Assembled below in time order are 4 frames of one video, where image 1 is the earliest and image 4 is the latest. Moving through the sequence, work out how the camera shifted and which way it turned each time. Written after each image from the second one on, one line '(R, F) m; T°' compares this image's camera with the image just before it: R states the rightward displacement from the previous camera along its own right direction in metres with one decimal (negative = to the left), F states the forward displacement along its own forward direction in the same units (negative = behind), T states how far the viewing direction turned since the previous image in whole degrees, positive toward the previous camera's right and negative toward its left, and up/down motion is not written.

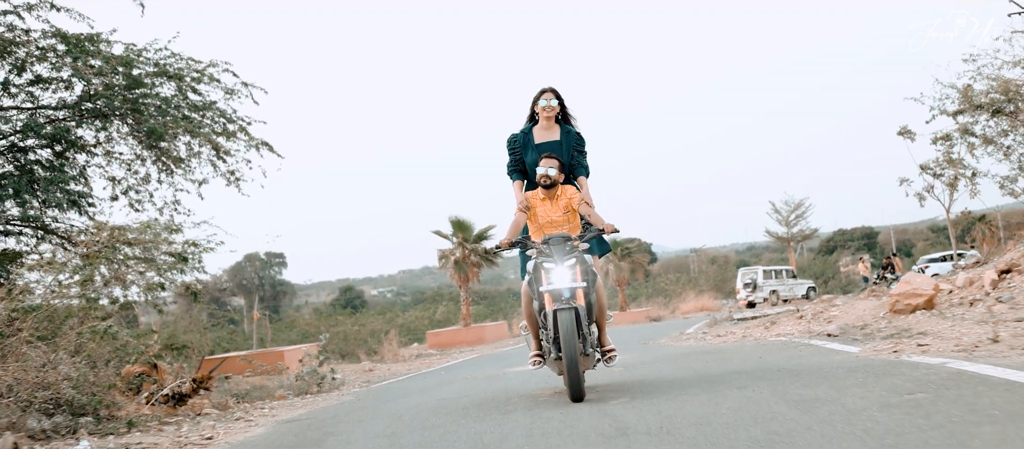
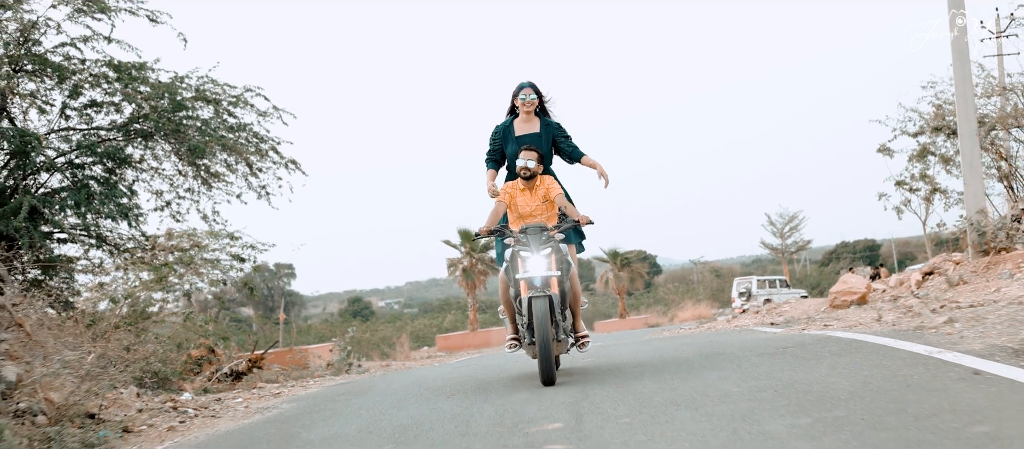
(+0.1, -2.0) m; 0°
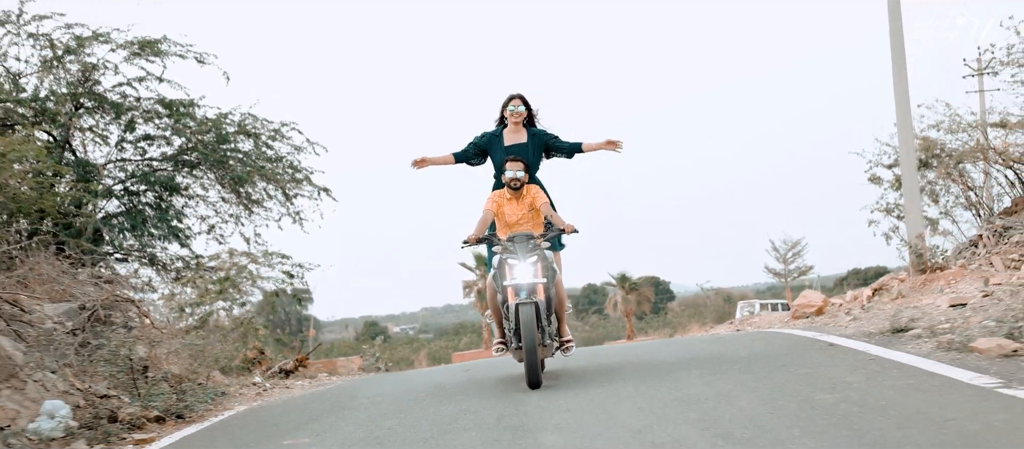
(+0.1, -2.0) m; -1°
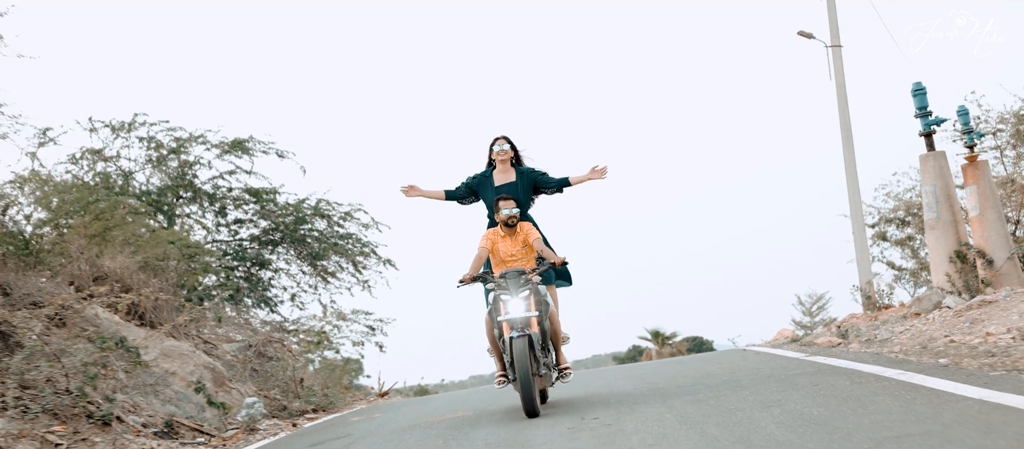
(+0.2, -3.7) m; -3°
